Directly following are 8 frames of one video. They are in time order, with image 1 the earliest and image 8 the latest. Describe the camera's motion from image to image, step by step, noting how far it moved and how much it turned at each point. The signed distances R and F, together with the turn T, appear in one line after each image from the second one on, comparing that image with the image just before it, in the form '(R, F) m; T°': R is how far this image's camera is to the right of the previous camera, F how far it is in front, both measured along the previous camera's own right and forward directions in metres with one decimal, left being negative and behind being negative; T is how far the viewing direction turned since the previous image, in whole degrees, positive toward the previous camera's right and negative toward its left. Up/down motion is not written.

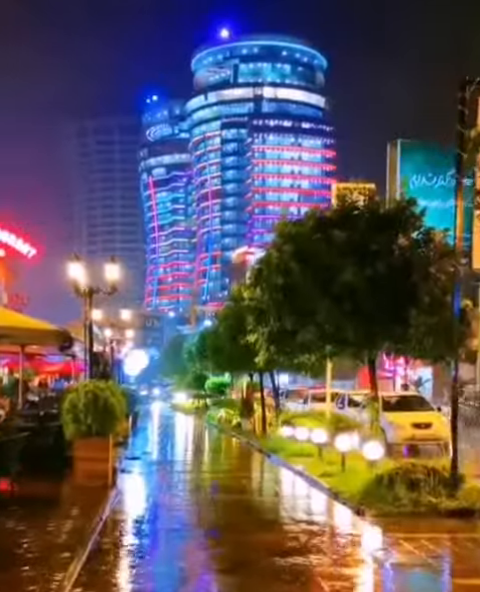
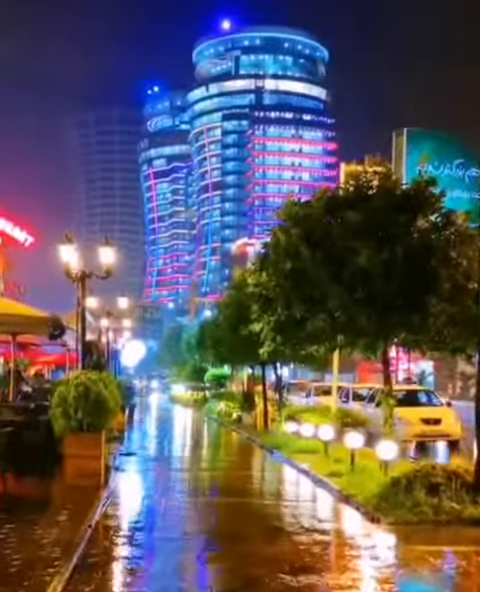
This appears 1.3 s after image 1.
(-0.1, +1.4) m; 0°
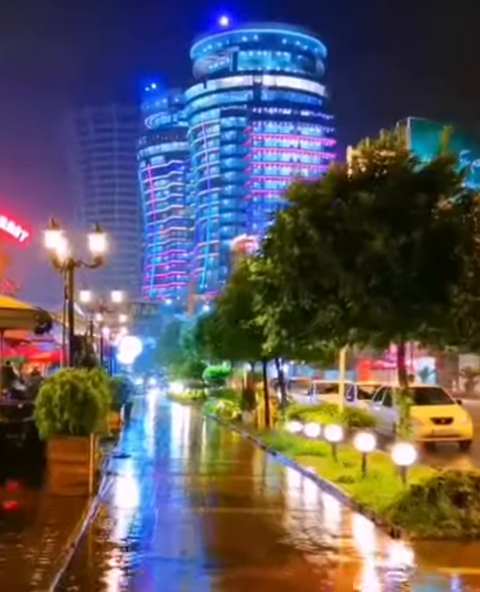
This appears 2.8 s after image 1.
(-0.1, +1.5) m; 0°
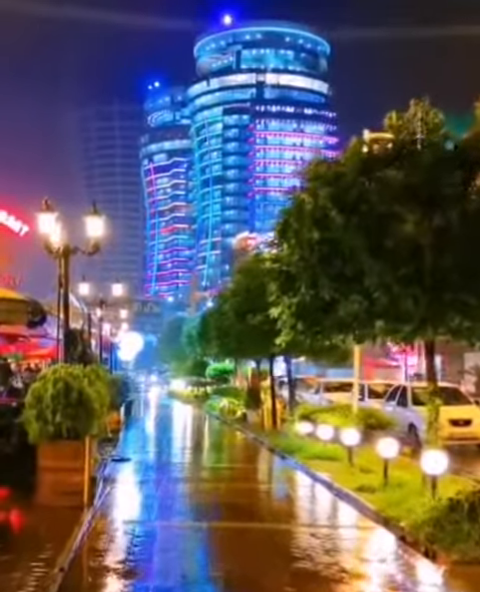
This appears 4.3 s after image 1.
(-0.1, +1.6) m; 0°
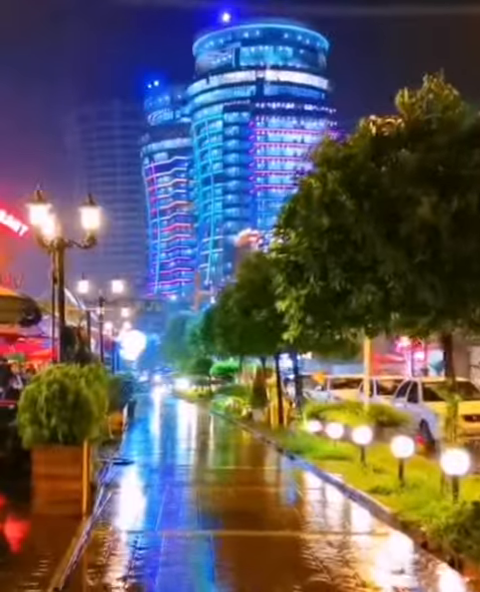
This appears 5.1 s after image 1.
(0.0, +0.9) m; 0°
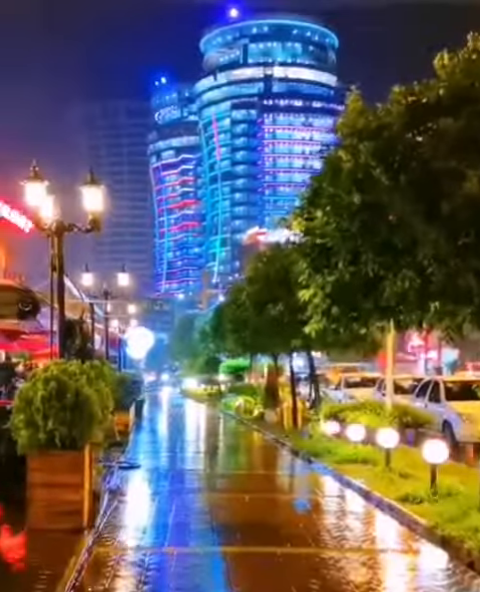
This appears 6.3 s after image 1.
(-0.1, +1.4) m; 0°
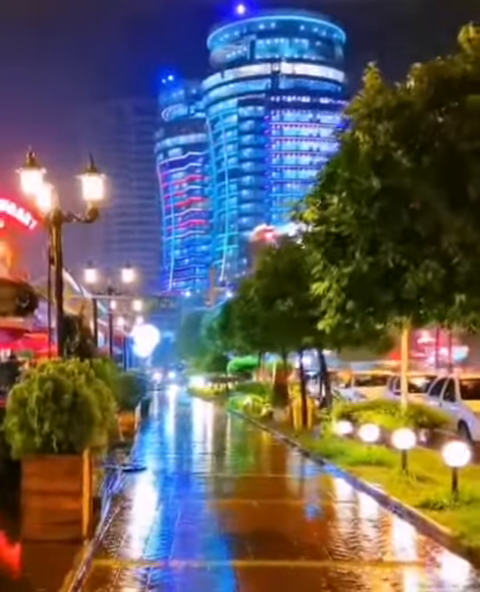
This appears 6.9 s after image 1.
(0.0, +0.8) m; 0°
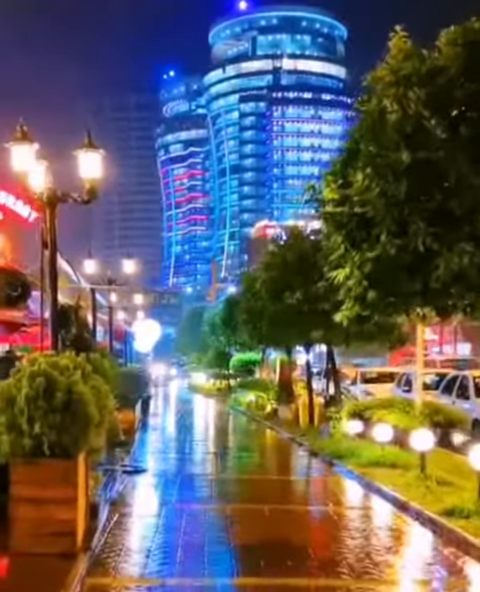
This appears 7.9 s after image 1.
(-0.1, +1.1) m; 0°
